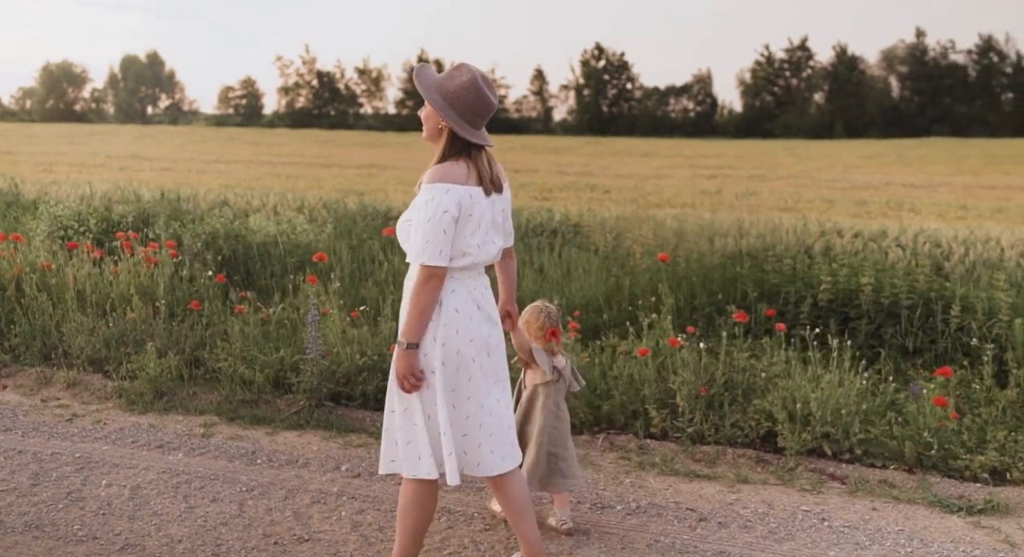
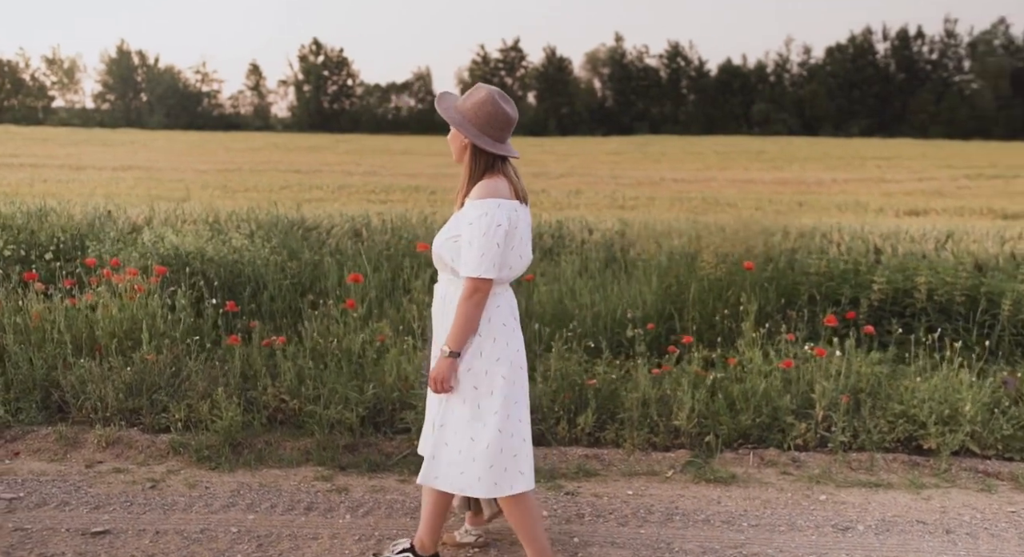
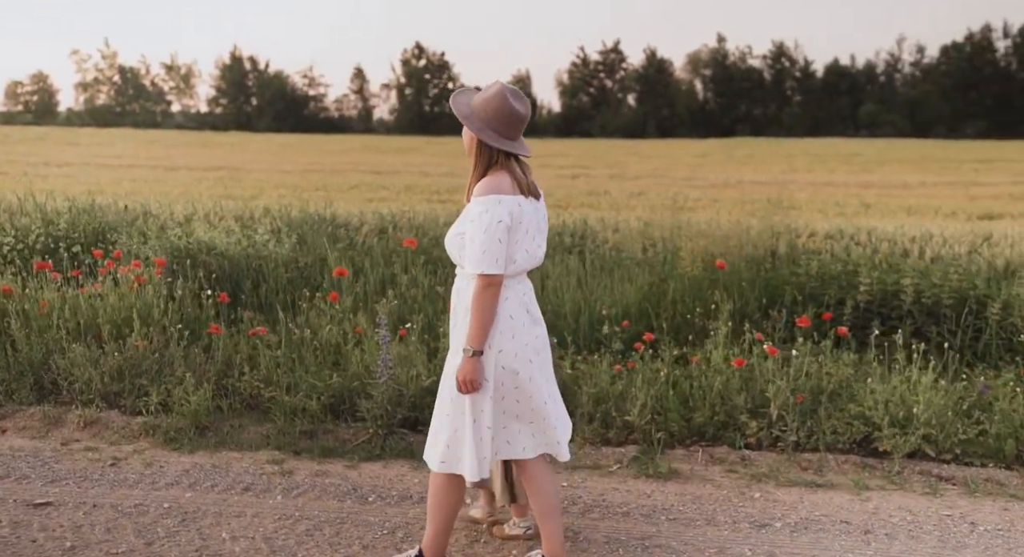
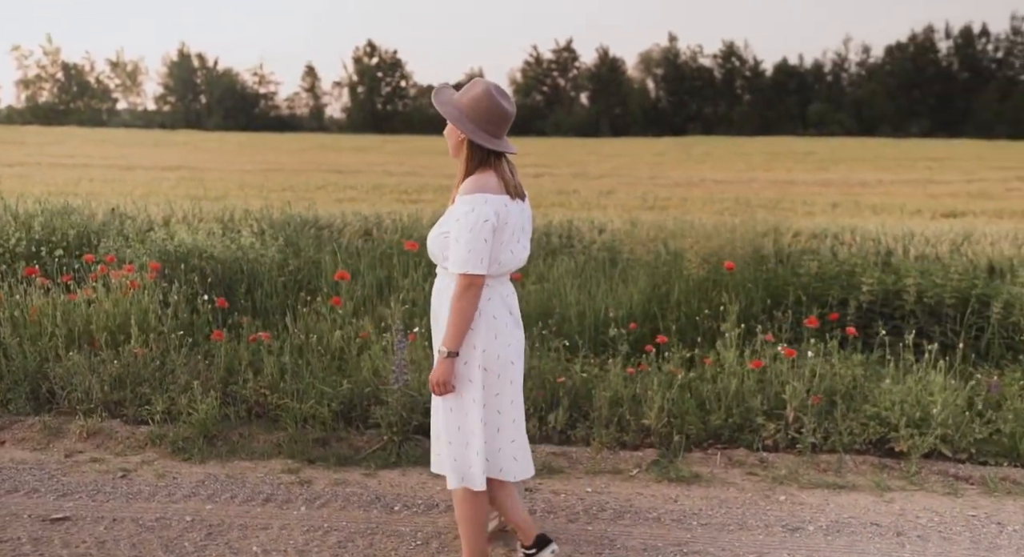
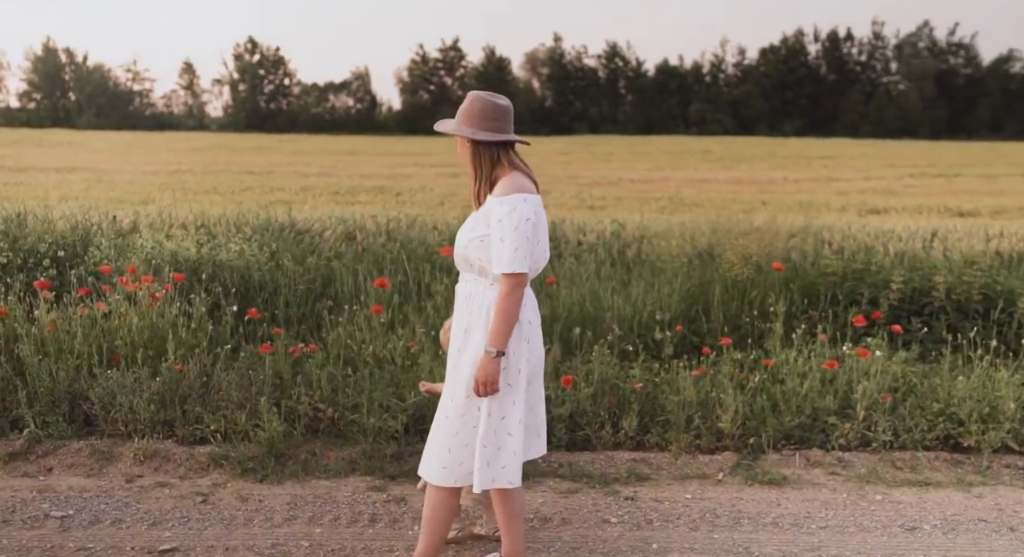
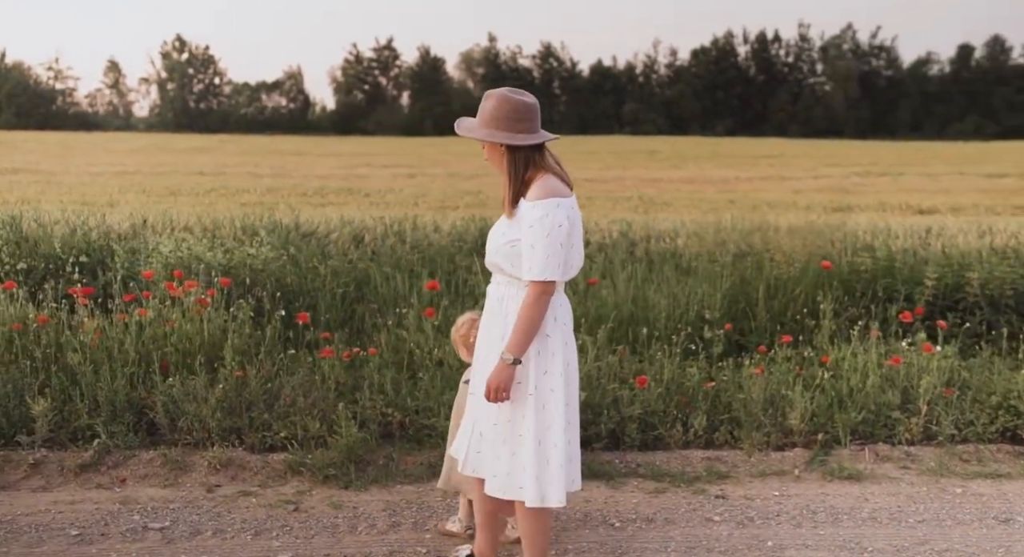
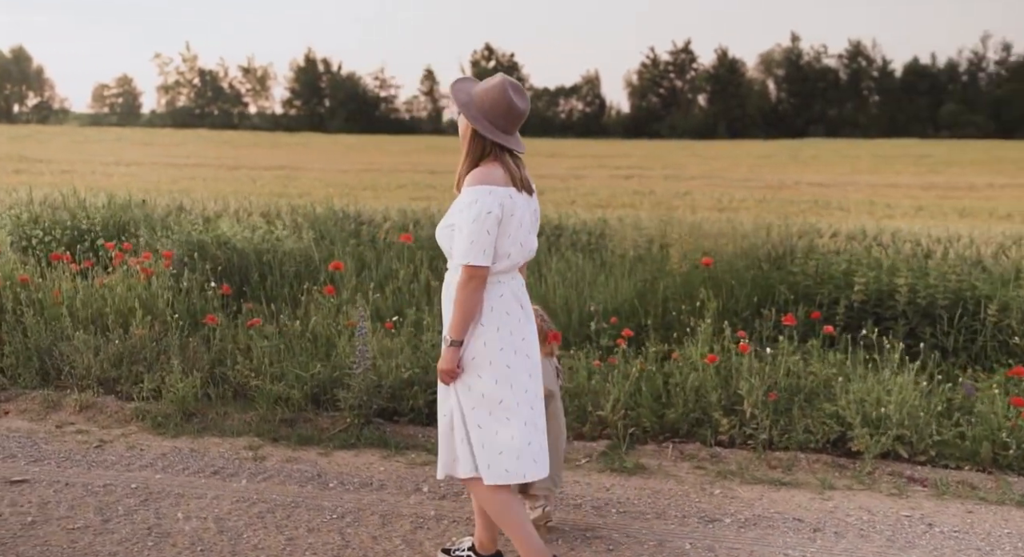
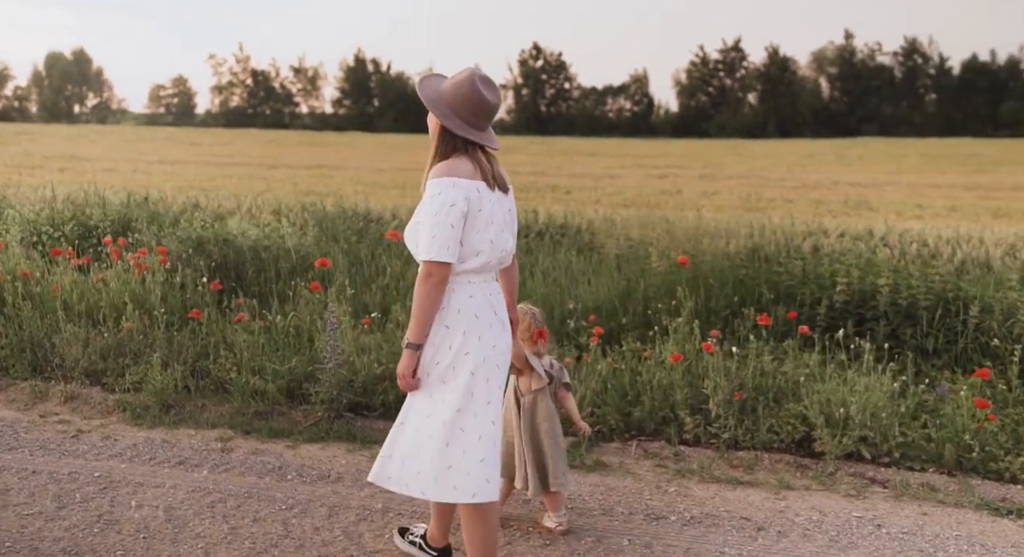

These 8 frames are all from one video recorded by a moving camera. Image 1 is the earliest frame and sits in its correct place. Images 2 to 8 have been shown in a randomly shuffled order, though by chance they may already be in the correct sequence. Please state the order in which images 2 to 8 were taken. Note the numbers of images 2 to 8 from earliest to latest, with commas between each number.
8, 7, 3, 4, 2, 5, 6
